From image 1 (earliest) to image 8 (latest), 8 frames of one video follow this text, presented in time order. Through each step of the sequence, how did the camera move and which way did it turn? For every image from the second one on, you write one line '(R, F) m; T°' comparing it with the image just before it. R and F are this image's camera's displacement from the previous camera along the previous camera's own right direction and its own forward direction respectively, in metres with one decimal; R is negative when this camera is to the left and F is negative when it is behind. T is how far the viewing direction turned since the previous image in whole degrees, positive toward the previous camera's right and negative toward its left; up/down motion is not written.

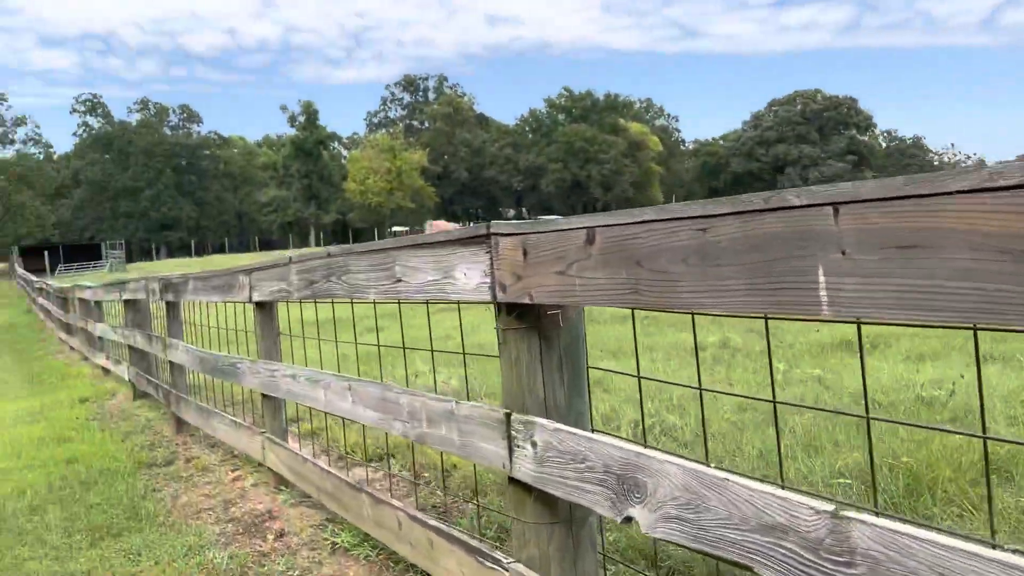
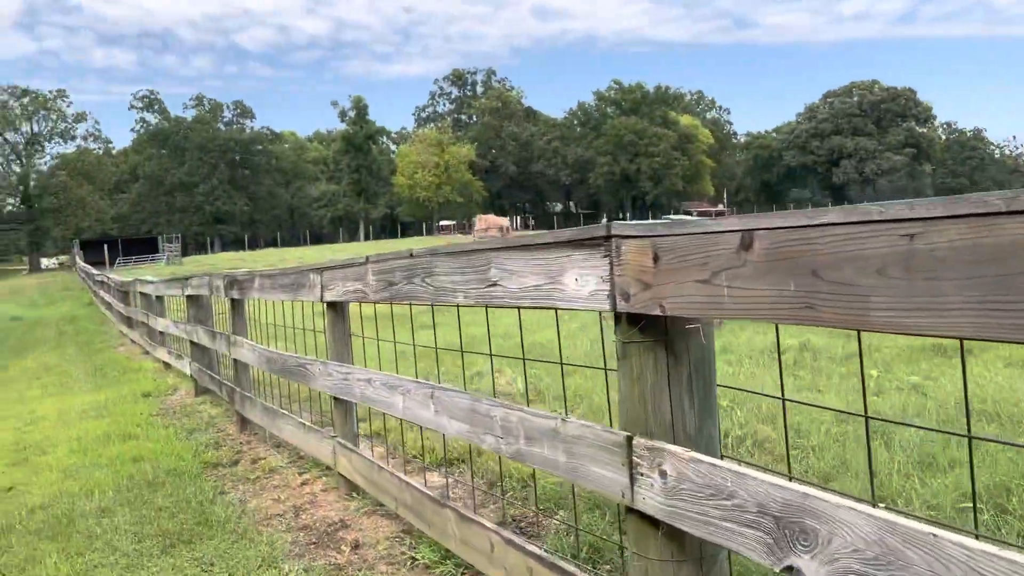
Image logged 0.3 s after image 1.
(-0.1, +0.2) m; -3°
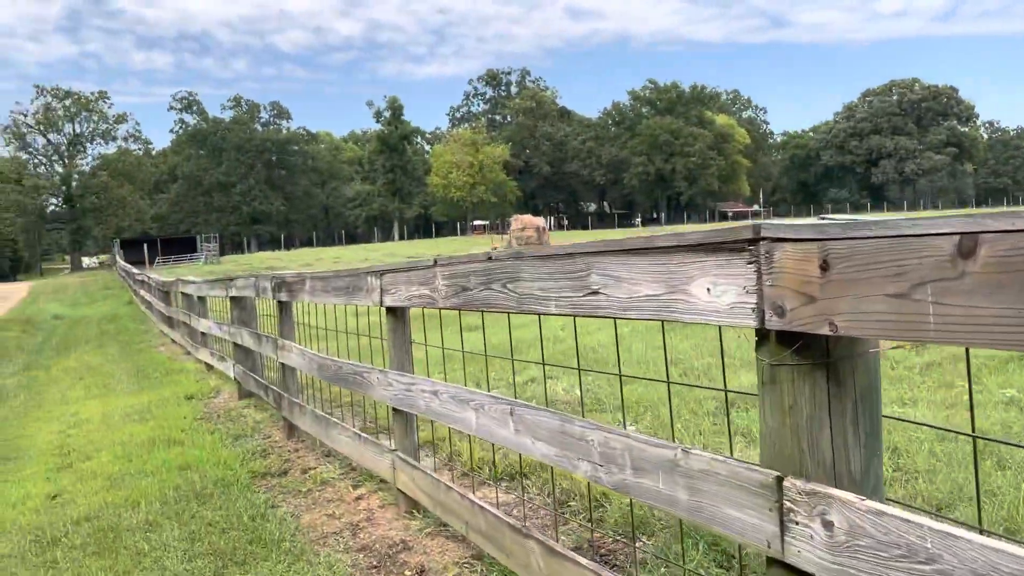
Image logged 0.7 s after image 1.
(-0.2, +0.2) m; -2°
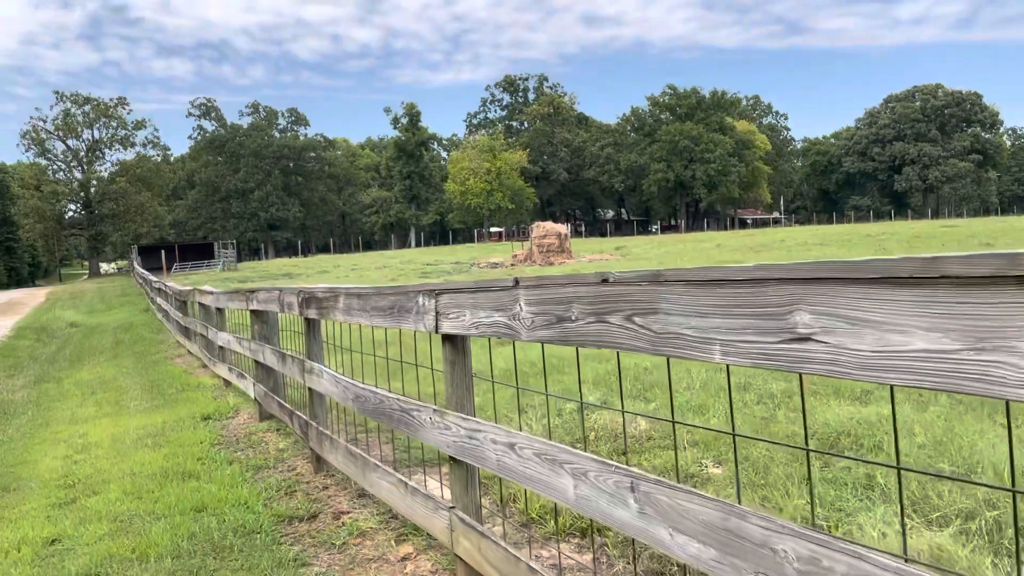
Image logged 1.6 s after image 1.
(-0.2, +0.6) m; -1°
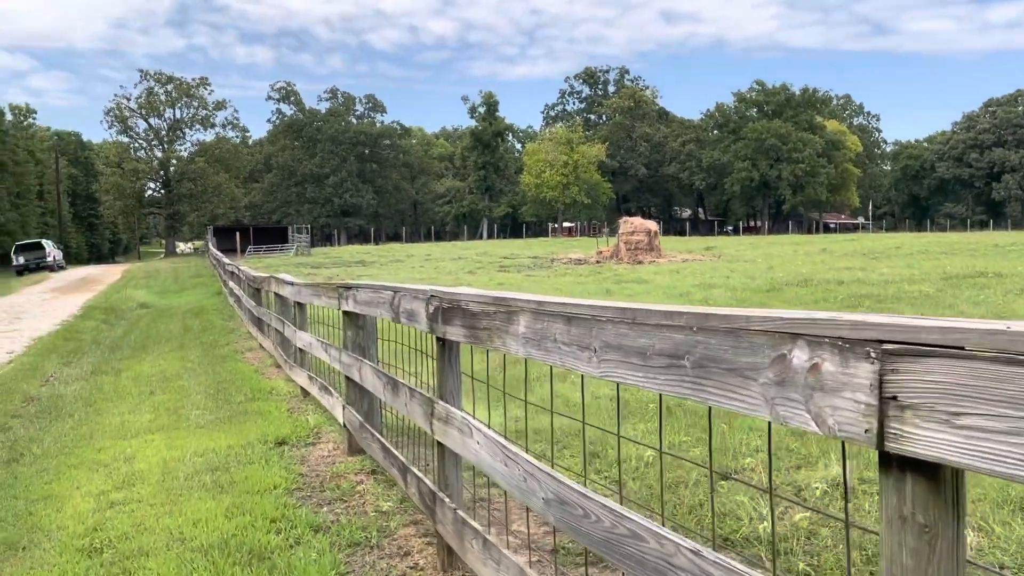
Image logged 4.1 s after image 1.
(-0.6, +1.6) m; -4°
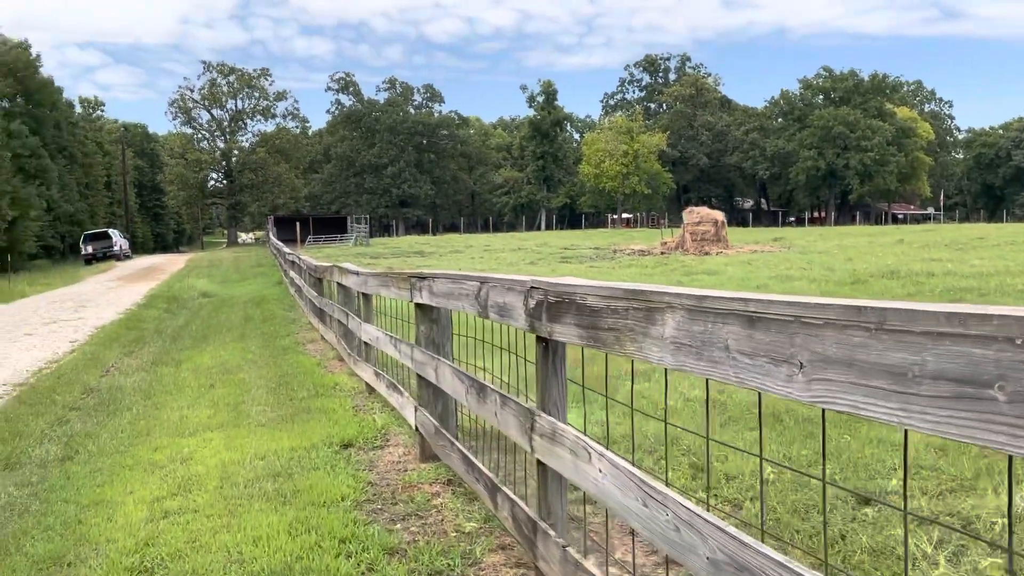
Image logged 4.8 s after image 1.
(-0.2, +0.5) m; -4°
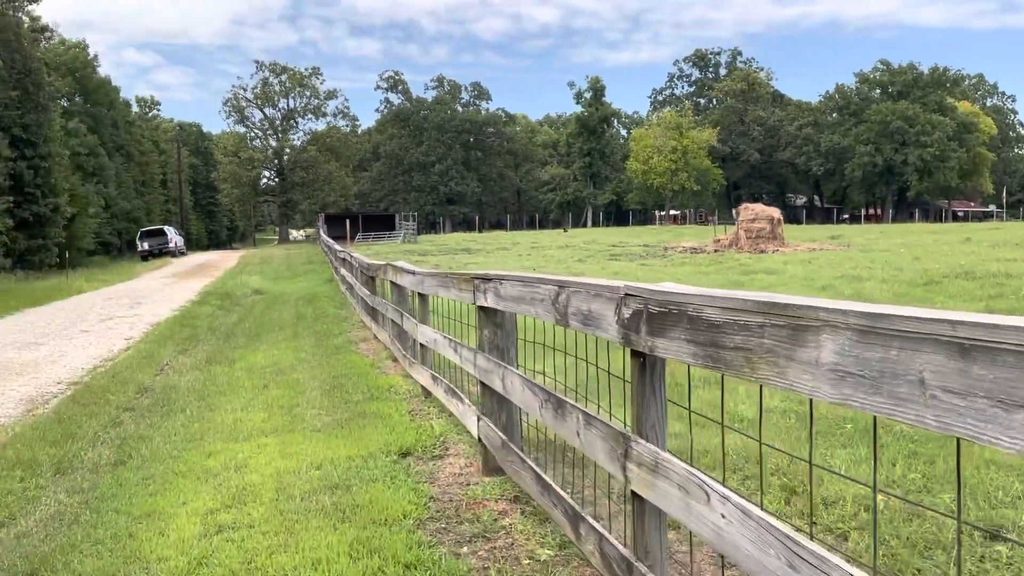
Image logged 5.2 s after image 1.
(-0.1, +0.3) m; -3°
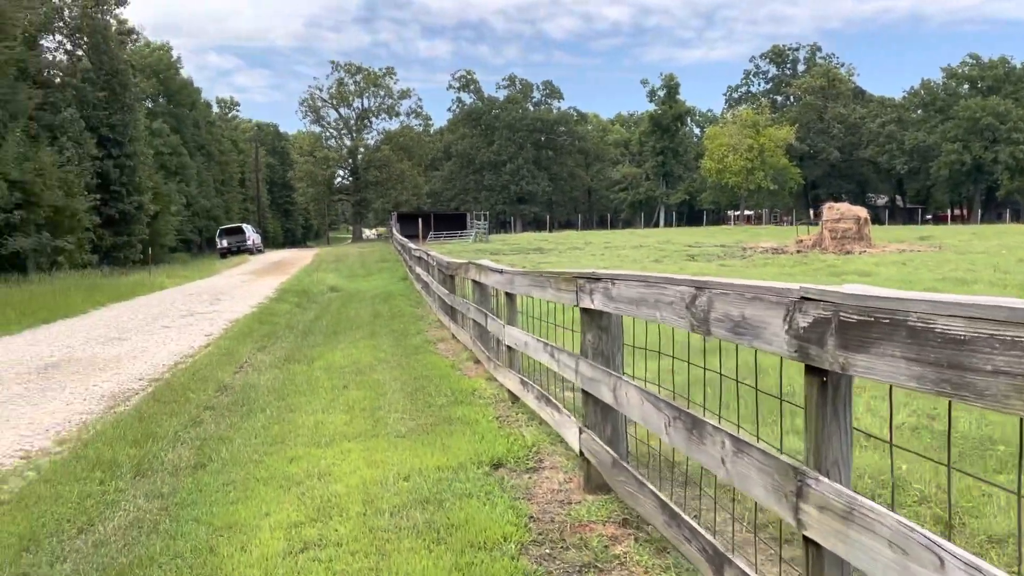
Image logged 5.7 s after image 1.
(-0.2, +0.4) m; -5°
